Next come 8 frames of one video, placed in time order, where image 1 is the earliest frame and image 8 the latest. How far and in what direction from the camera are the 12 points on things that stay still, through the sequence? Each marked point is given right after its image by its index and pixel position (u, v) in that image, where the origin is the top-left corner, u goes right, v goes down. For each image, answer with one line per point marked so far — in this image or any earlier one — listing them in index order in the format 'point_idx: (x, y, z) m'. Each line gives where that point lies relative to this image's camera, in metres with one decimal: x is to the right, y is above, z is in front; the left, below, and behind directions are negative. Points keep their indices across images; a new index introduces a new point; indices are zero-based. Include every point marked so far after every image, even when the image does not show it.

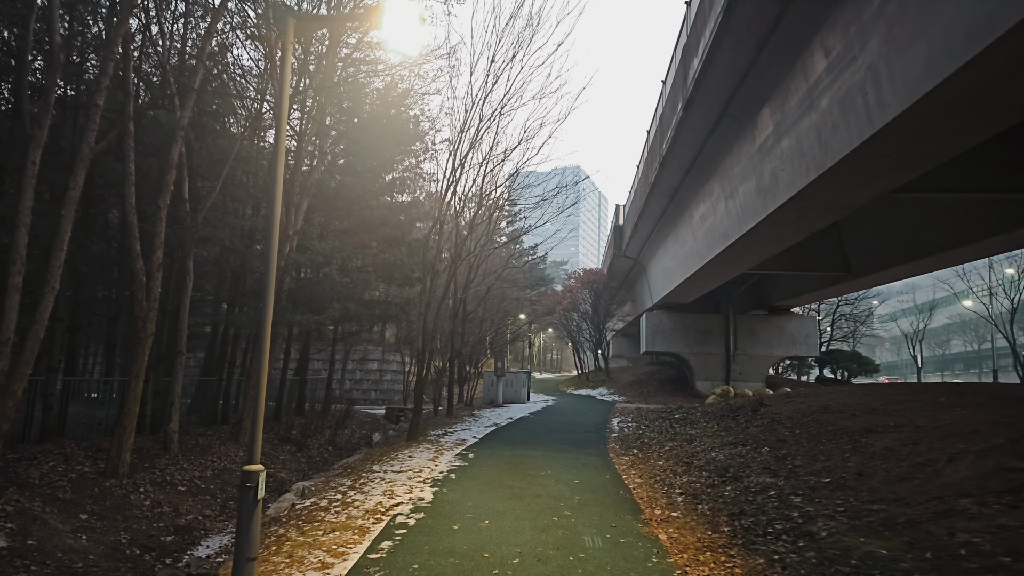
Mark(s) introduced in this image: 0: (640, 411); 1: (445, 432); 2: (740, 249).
0: (+4.4, -4.2, +17.8) m
1: (-1.7, -3.6, +12.9) m
2: (+6.7, +1.1, +15.2) m
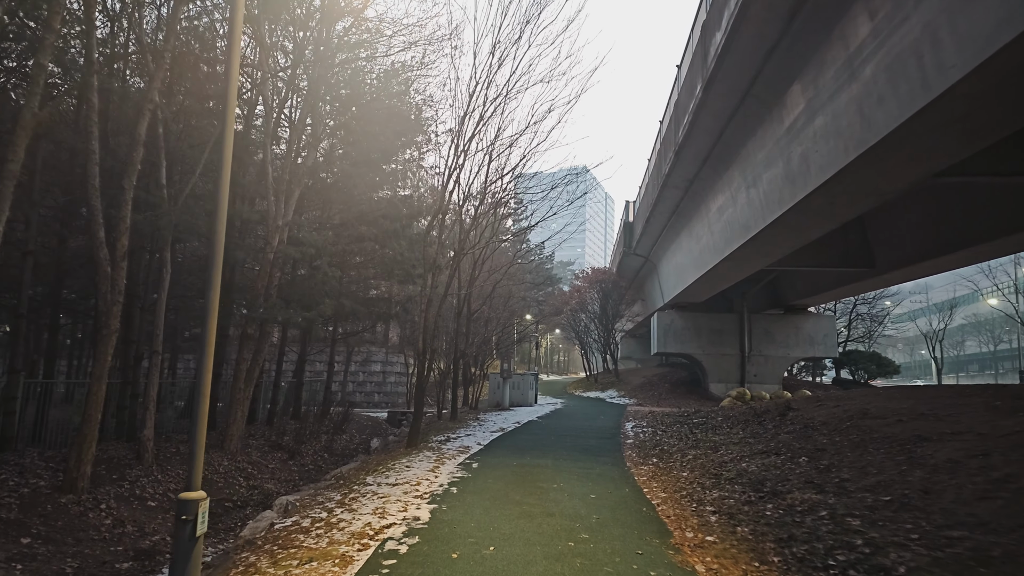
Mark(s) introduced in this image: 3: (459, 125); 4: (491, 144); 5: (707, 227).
0: (+4.6, -4.1, +16.9) m
1: (-1.5, -3.5, +12.0) m
2: (+6.9, +1.2, +14.3) m
3: (-1.5, +4.3, +13.9) m
4: (-0.6, +3.7, +13.6) m
5: (+6.6, +2.0, +17.6) m
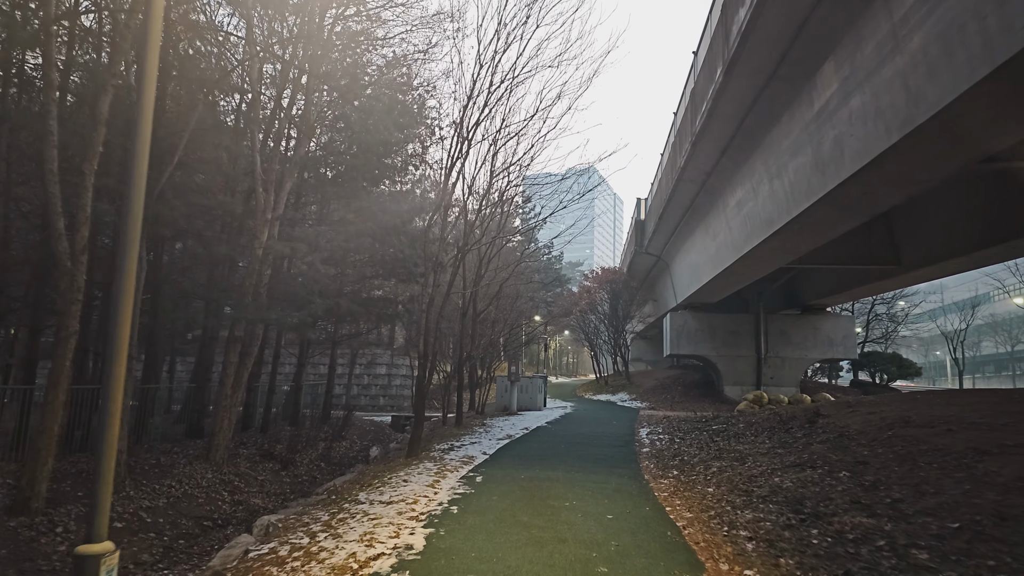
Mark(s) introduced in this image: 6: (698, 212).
0: (+4.9, -4.1, +16.0) m
1: (-1.4, -3.4, +11.3) m
2: (+7.0, +1.3, +13.4) m
3: (-1.3, +4.3, +13.2) m
4: (-0.5, +3.7, +12.8) m
5: (+6.8, +2.1, +16.7) m
6: (+6.9, +2.8, +19.4) m
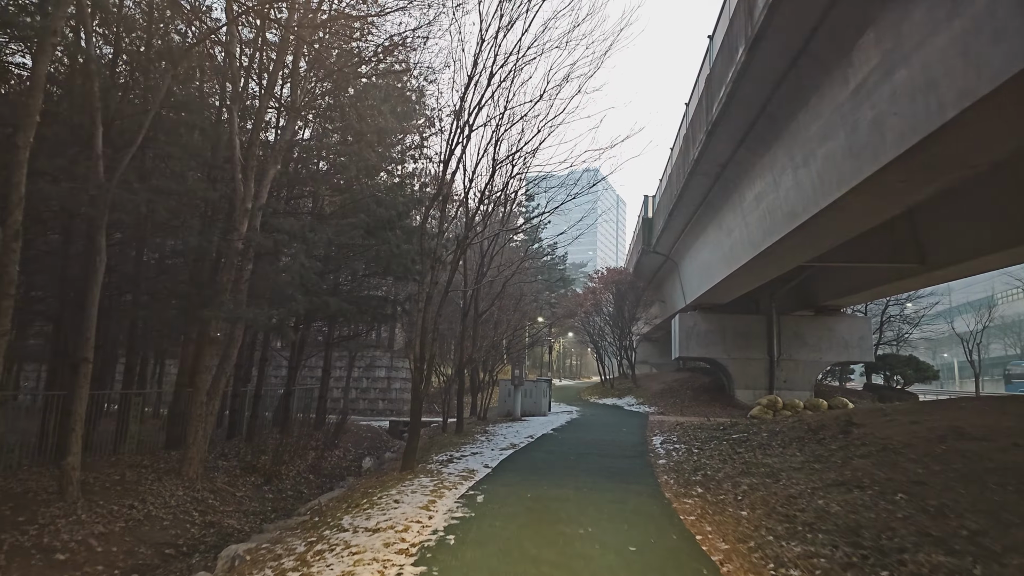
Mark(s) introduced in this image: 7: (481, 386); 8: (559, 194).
0: (+5.0, -4.0, +15.1) m
1: (-1.3, -3.4, +10.4) m
2: (+7.1, +1.3, +12.5) m
3: (-1.2, +4.4, +12.3) m
4: (-0.4, +3.8, +11.9) m
5: (+6.9, +2.1, +15.8) m
6: (+7.1, +2.9, +18.5) m
7: (-1.1, -3.6, +18.8) m
8: (+1.3, +2.7, +15.0) m
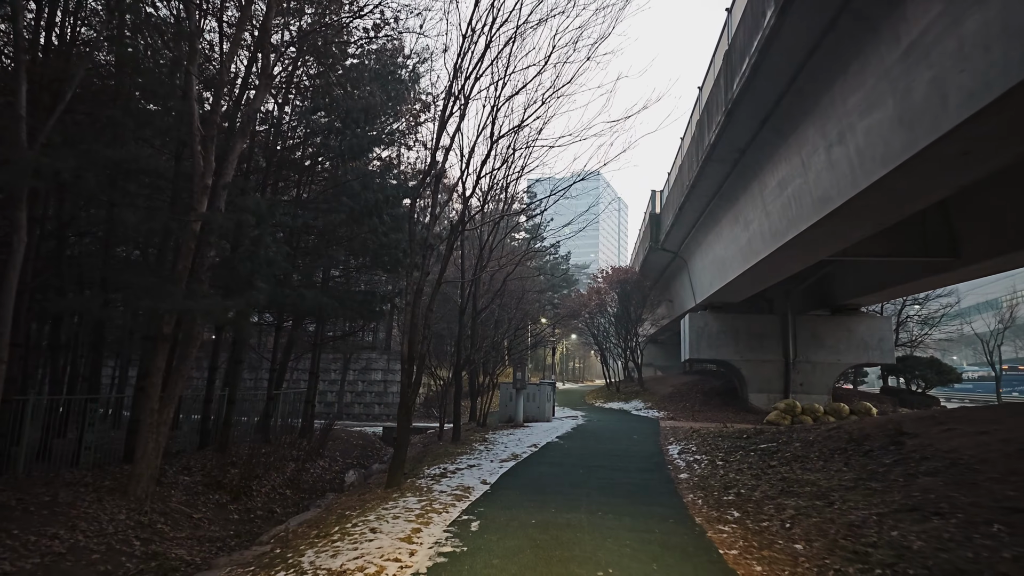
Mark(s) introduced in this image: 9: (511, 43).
0: (+5.0, -3.9, +13.9) m
1: (-1.2, -3.2, +9.2) m
2: (+7.2, +1.5, +11.3) m
3: (-1.2, +4.5, +11.2) m
4: (-0.3, +3.9, +10.8) m
5: (+7.0, +2.2, +14.6) m
6: (+7.1, +3.0, +17.3) m
7: (-1.1, -3.5, +17.6) m
8: (+1.4, +2.8, +13.8) m
9: (0.0, +4.9, +10.2) m
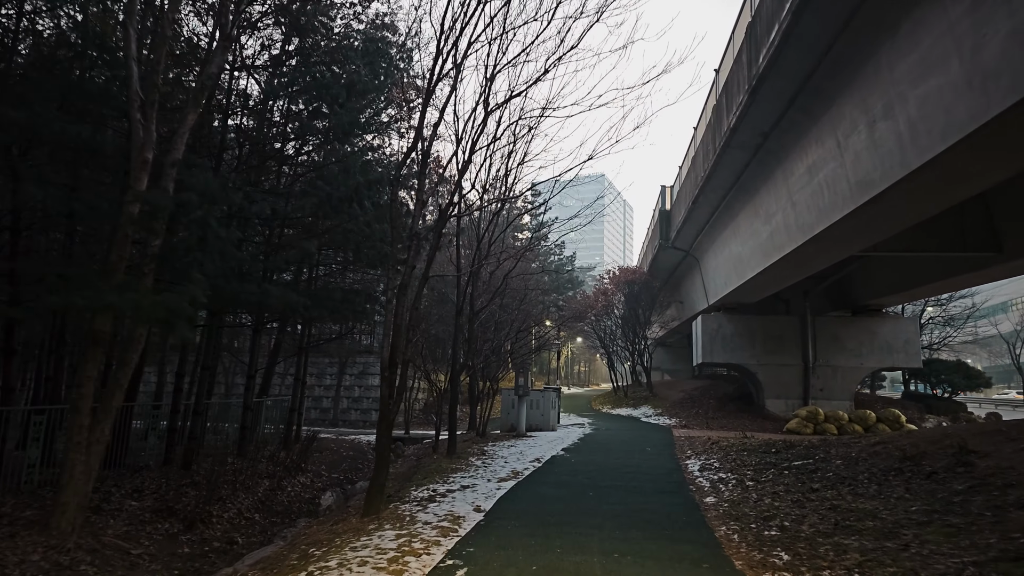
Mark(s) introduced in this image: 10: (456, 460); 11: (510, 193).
0: (+5.1, -3.8, +12.6) m
1: (-1.3, -3.2, +8.0) m
2: (+7.2, +1.6, +10.0) m
3: (-1.2, +4.6, +10.0) m
4: (-0.3, +4.0, +9.6) m
5: (+7.0, +2.3, +13.4) m
6: (+7.2, +3.0, +16.1) m
7: (-1.0, -3.5, +16.3) m
8: (+1.4, +2.8, +12.6) m
9: (0.0, +5.0, +9.0) m
10: (-1.3, -3.8, +11.7) m
11: (-0.1, +2.3, +12.5) m
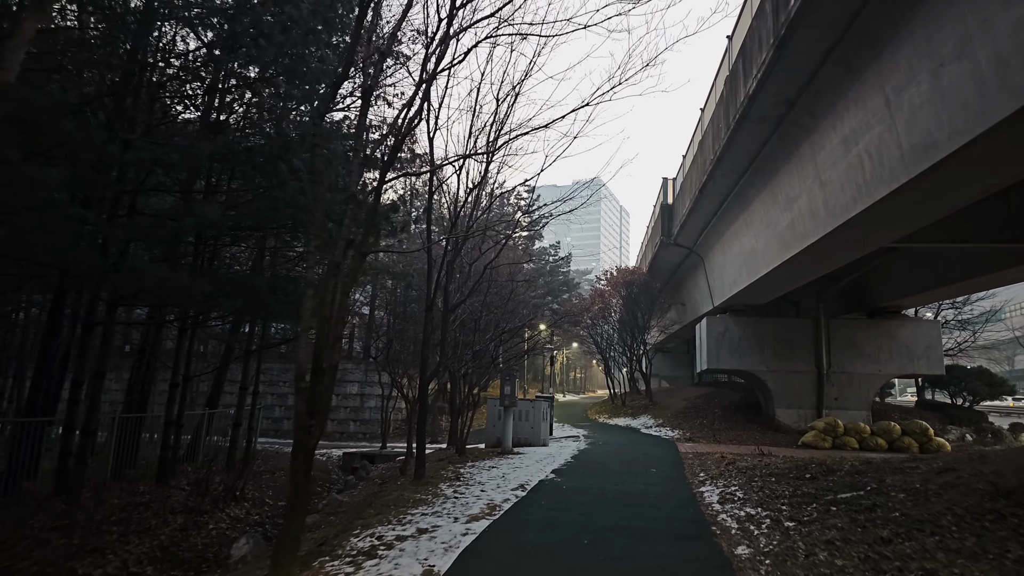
0: (+4.7, -3.7, +10.7) m
1: (-1.6, -3.0, +6.0) m
2: (+6.8, +1.7, +8.2) m
3: (-1.5, +4.8, +8.1) m
4: (-0.7, +4.2, +7.7) m
5: (+6.6, +2.4, +11.5) m
6: (+6.8, +3.1, +14.2) m
7: (-1.4, -3.3, +14.4) m
8: (+1.0, +3.0, +10.7) m
9: (-0.3, +5.2, +7.2) m
10: (-1.6, -3.7, +9.7) m
11: (-0.5, +2.5, +10.6) m
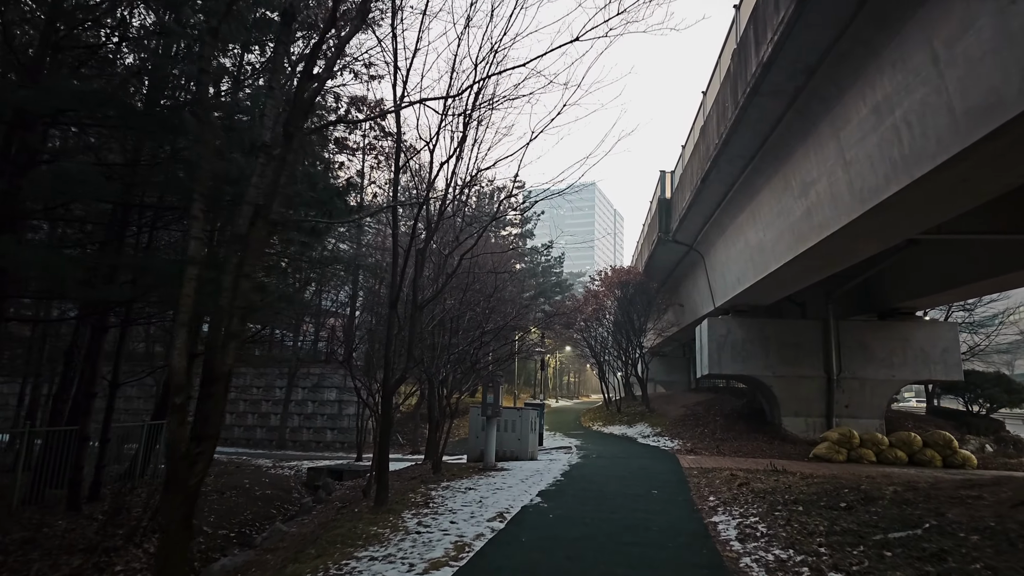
0: (+4.3, -3.6, +9.2) m
1: (-1.9, -2.8, +4.5) m
2: (+6.5, +1.9, +6.7) m
3: (-1.9, +4.9, +6.6) m
4: (-1.0, +4.3, +6.2) m
5: (+6.3, +2.5, +10.1) m
6: (+6.4, +3.2, +12.8) m
7: (-1.8, -3.2, +12.8) m
8: (+0.6, +3.1, +9.3) m
9: (-0.6, +5.3, +5.7) m
10: (-2.0, -3.5, +8.2) m
11: (-0.8, +2.6, +9.1) m
